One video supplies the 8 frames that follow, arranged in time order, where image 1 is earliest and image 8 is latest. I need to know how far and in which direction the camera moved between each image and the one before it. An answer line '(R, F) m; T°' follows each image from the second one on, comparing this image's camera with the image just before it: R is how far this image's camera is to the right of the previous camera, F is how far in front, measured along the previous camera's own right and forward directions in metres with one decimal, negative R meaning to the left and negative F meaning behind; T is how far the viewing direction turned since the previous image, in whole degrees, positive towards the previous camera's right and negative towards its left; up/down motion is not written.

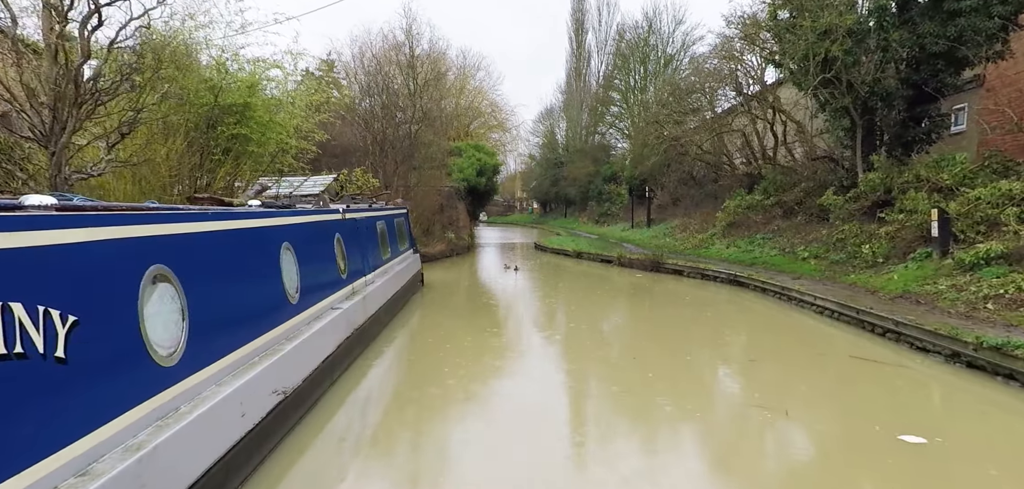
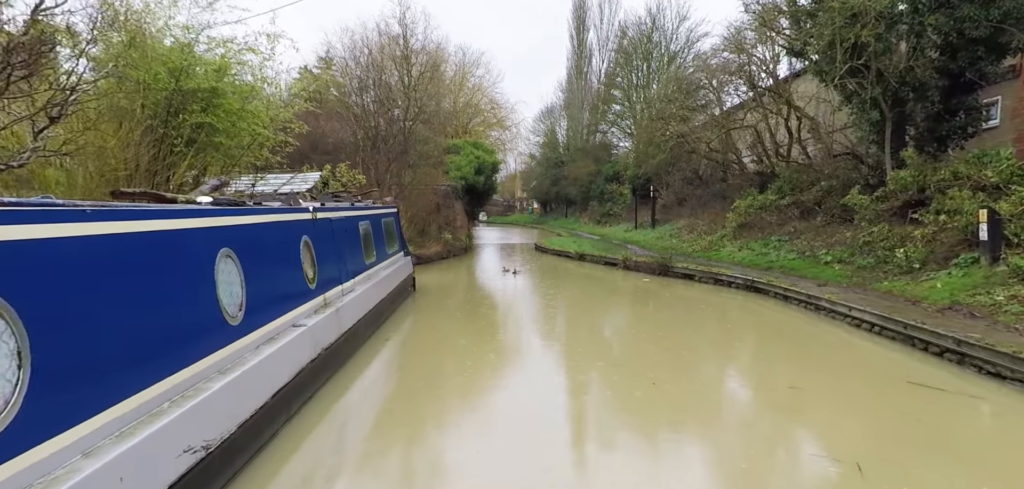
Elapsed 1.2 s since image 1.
(0.0, +0.8) m; 0°
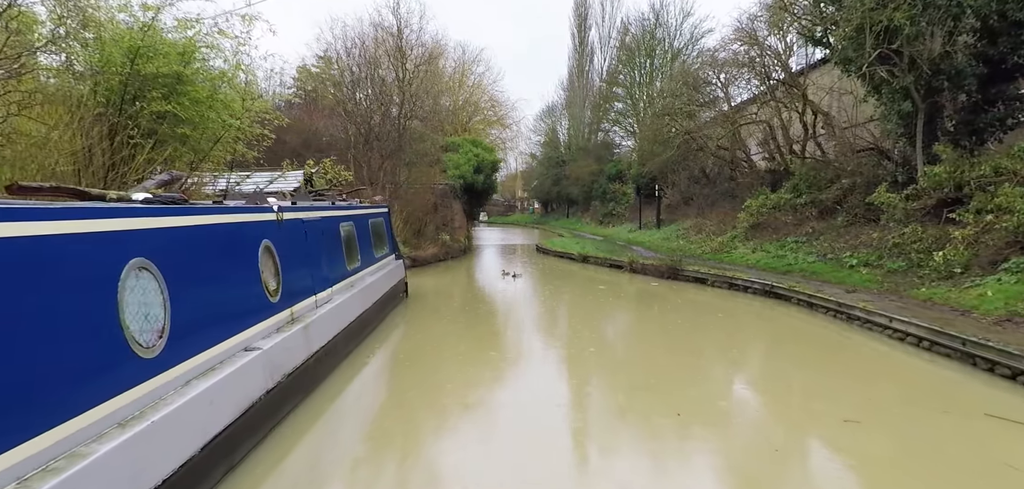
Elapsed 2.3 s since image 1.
(0.0, +0.7) m; 0°
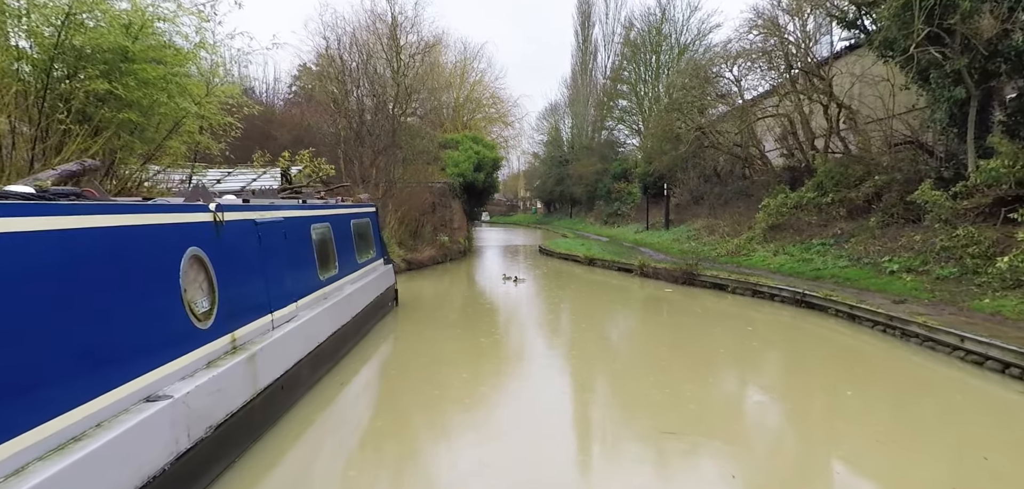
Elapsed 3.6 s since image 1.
(0.0, +0.9) m; 0°
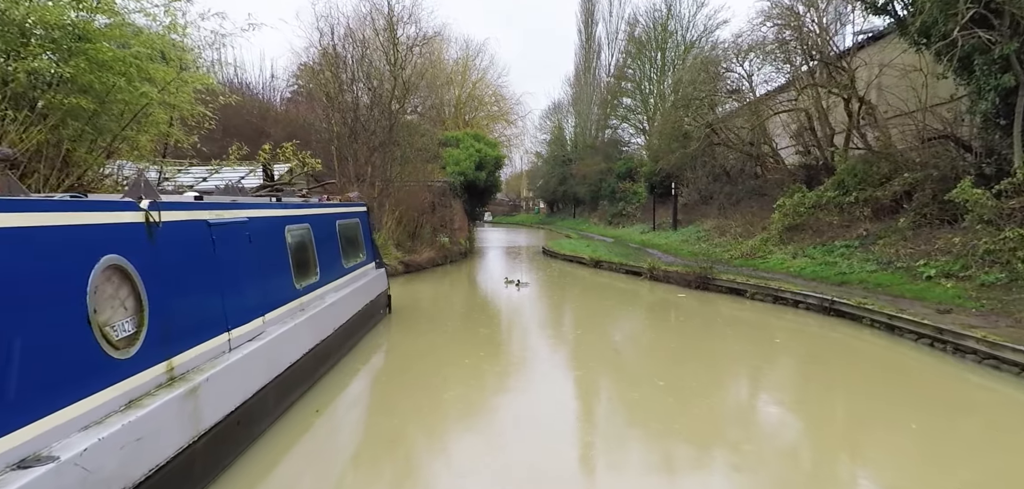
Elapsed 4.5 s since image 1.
(0.0, +0.7) m; 0°
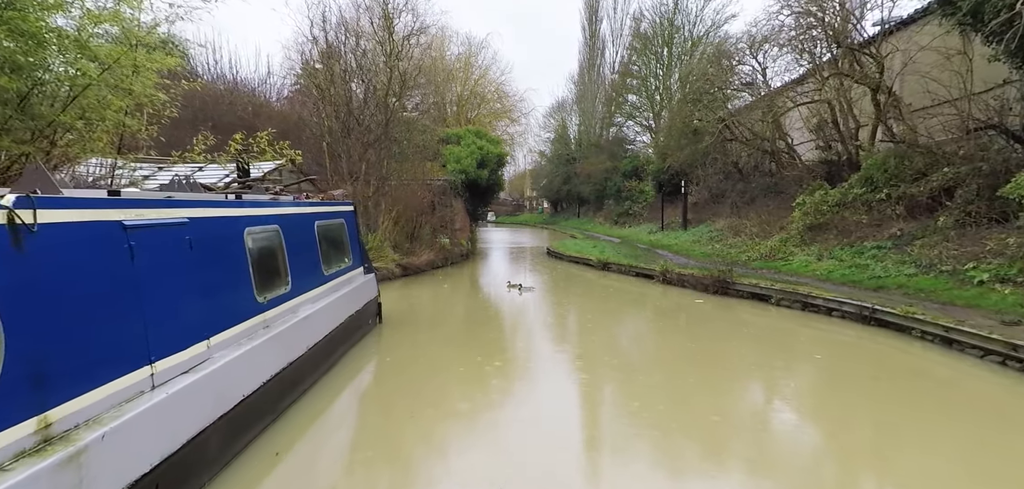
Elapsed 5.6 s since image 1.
(0.0, +0.8) m; 0°
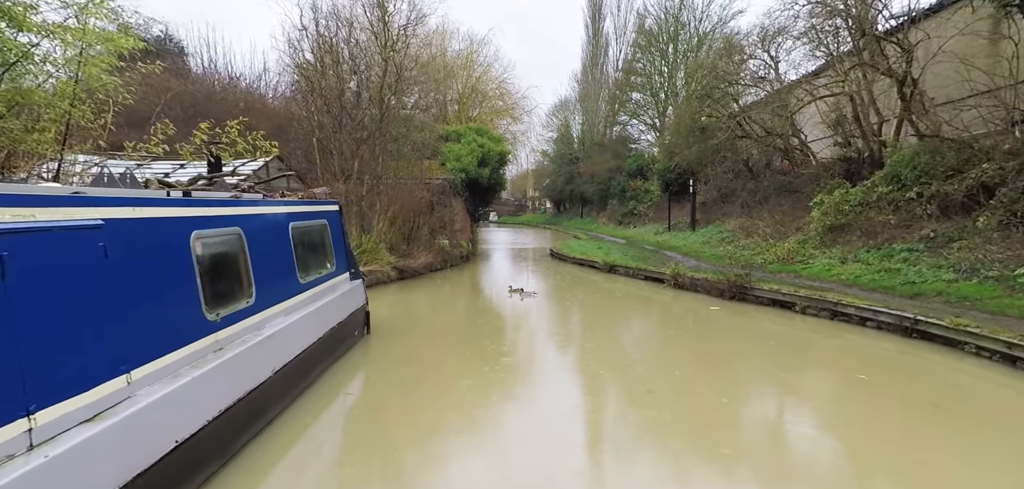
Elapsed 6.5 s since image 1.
(0.0, +0.7) m; 0°
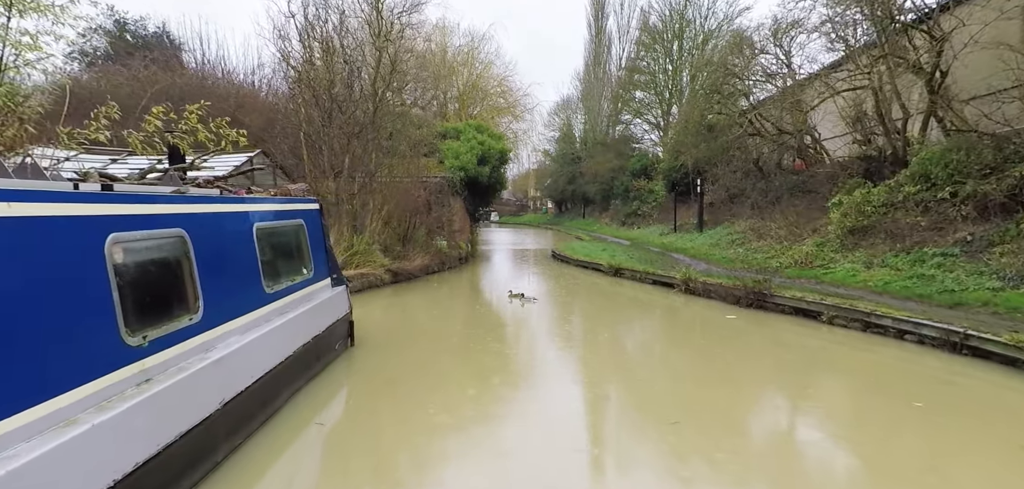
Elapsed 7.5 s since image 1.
(0.0, +0.7) m; 0°
